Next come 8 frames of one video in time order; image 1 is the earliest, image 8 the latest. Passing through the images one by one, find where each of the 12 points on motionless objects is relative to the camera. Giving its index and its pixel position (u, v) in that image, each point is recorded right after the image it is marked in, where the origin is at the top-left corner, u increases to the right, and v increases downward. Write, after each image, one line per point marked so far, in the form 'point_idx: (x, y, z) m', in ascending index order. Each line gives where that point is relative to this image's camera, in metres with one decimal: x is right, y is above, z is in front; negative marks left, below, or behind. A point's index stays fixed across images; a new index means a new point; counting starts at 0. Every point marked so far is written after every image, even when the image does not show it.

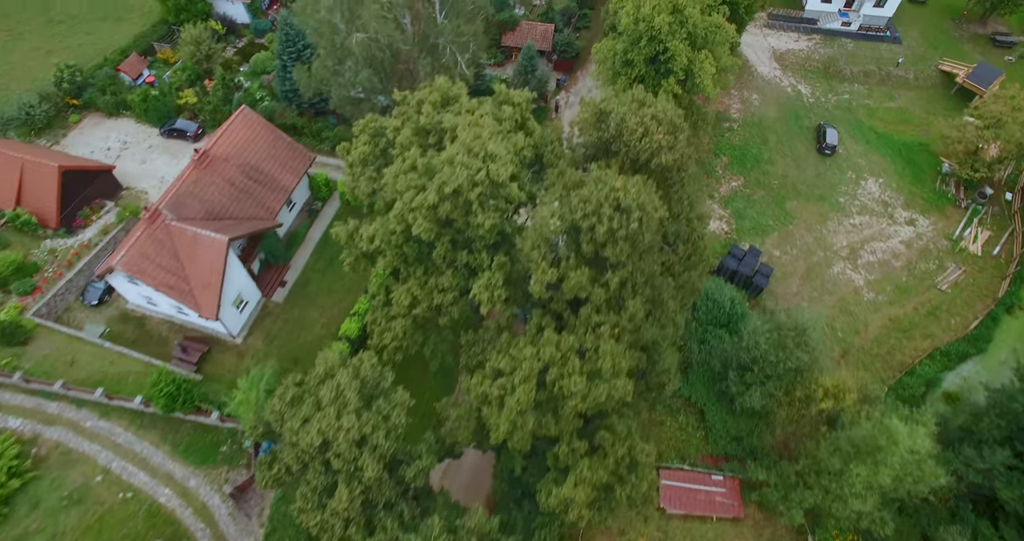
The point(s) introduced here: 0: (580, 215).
0: (+3.1, +2.5, +19.7) m
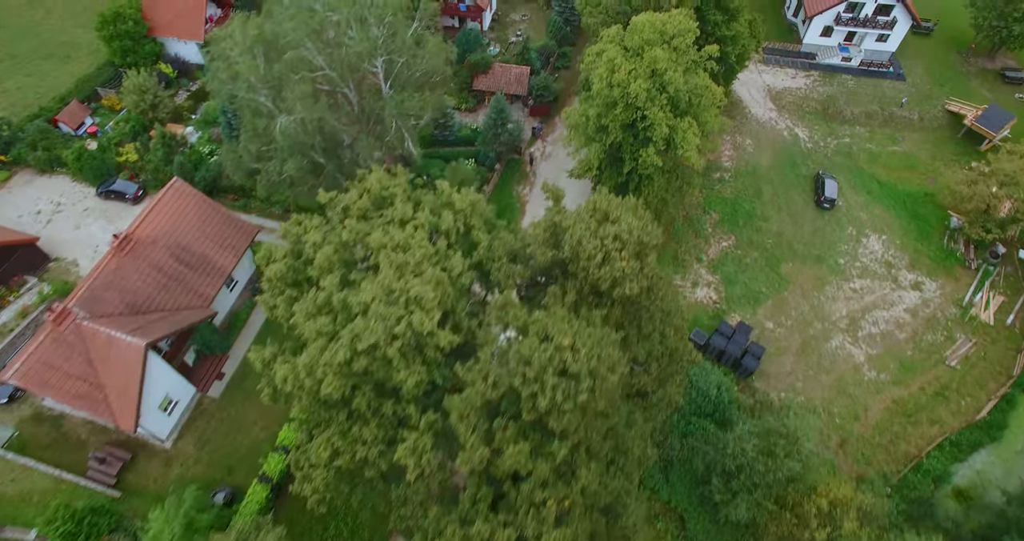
0: (+0.3, -4.1, +16.3) m
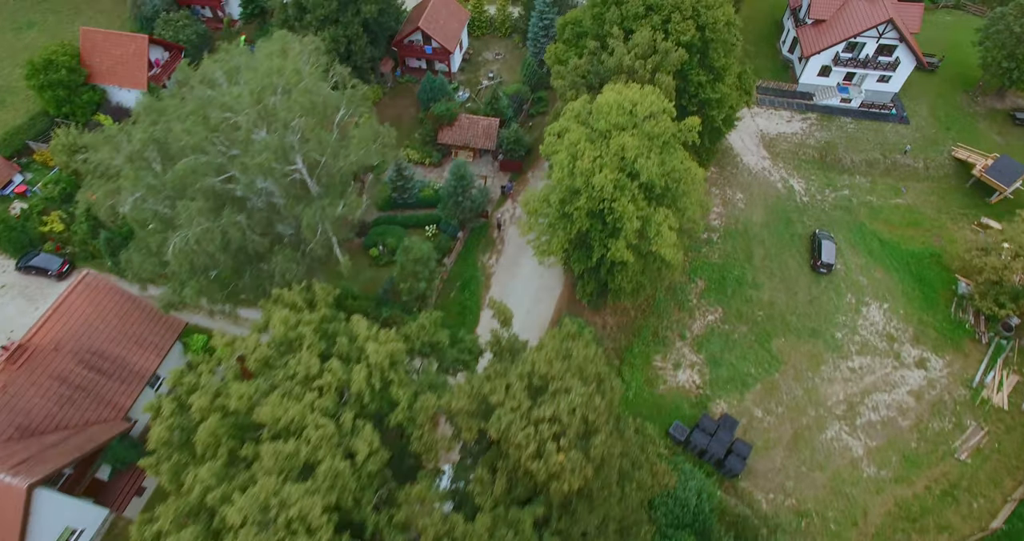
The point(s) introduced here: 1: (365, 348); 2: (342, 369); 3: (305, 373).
0: (-2.7, -10.8, +12.8) m
1: (-6.2, -3.3, +18.1) m
2: (-7.0, -4.0, +17.8) m
3: (-8.5, -4.2, +17.5) m
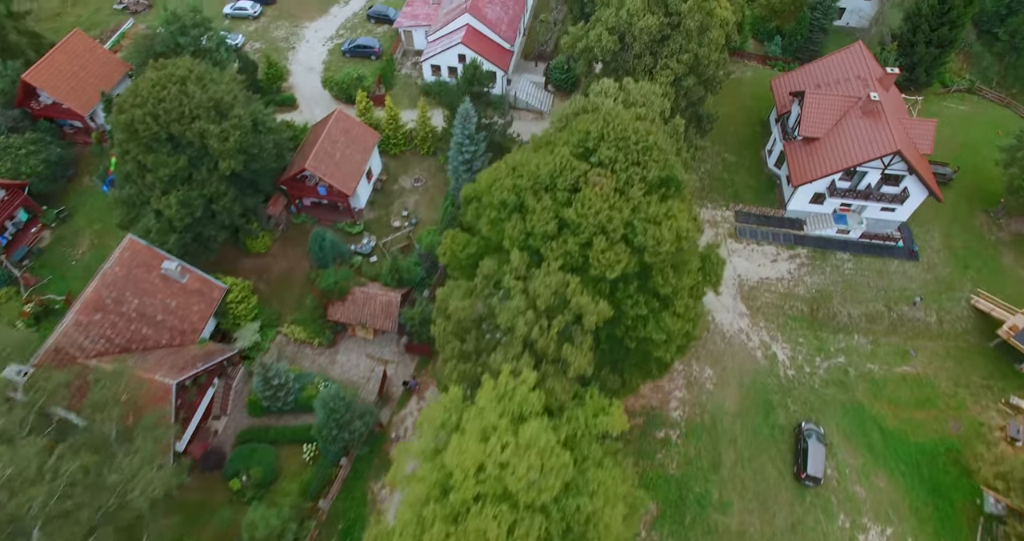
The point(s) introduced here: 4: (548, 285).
0: (-9.7, -27.2, +5.1) m
1: (-13.2, -19.5, +10.2) m
2: (-14.0, -20.3, +9.9) m
3: (-15.5, -20.4, +9.7) m
4: (+1.6, -0.7, +19.8) m
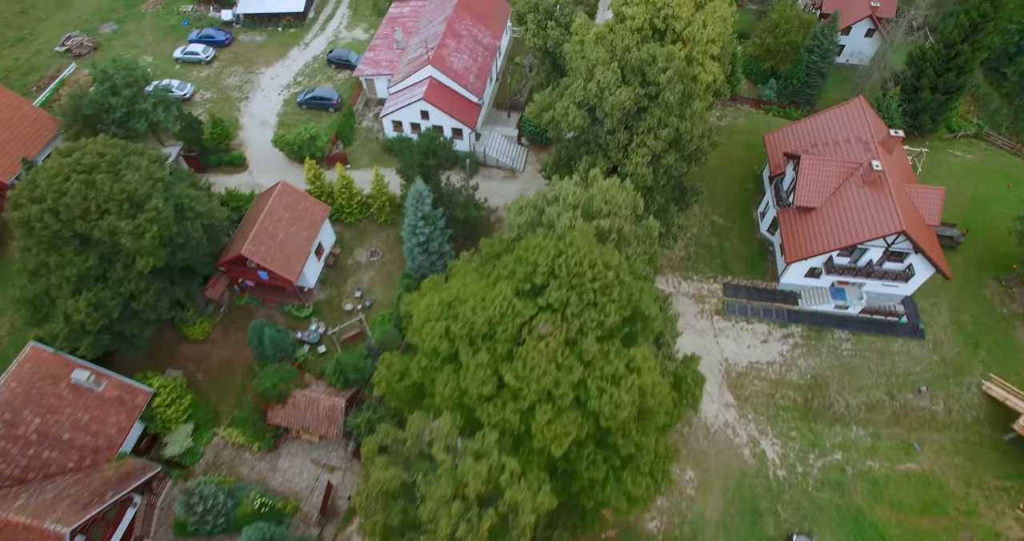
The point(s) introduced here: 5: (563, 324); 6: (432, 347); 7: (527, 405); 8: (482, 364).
0: (-12.6, -34.2, +2.1) m
1: (-16.1, -26.5, +7.1) m
2: (-16.9, -27.3, +6.9) m
3: (-18.3, -27.5, +6.6) m
4: (-1.2, -7.6, +16.4) m
5: (+2.1, -2.2, +18.0) m
6: (-3.5, -3.3, +18.8) m
7: (+0.7, -5.3, +17.2) m
8: (-1.2, -3.8, +17.7) m
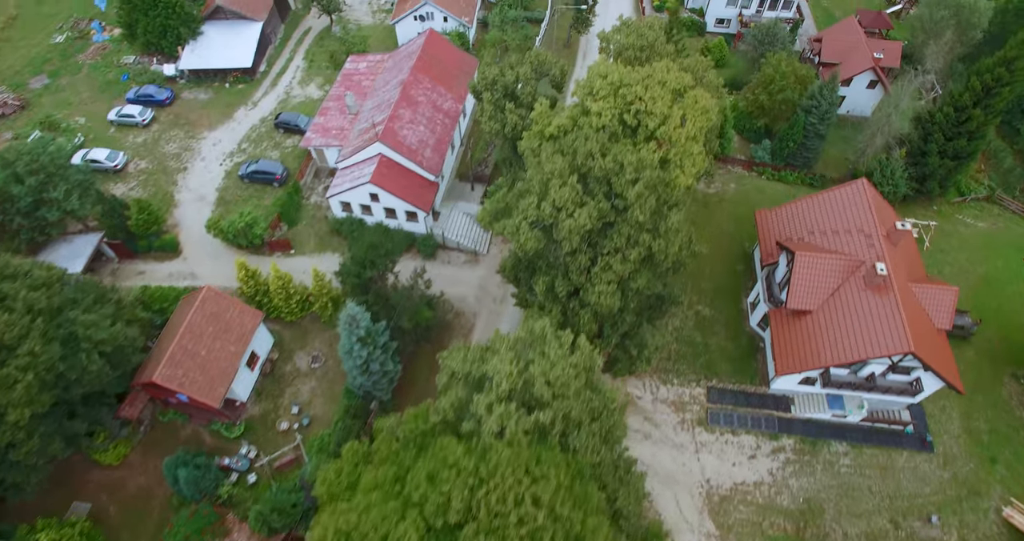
0: (-15.8, -42.6, -1.2) m
1: (-19.2, -34.8, +3.8) m
2: (-20.1, -35.6, +3.5) m
3: (-21.5, -35.8, +3.3) m
4: (-4.4, -15.7, +12.8) m
5: (-1.0, -10.3, +14.3) m
6: (-6.7, -11.5, +15.1) m
7: (-2.5, -13.4, +13.5) m
8: (-4.4, -12.0, +14.0) m
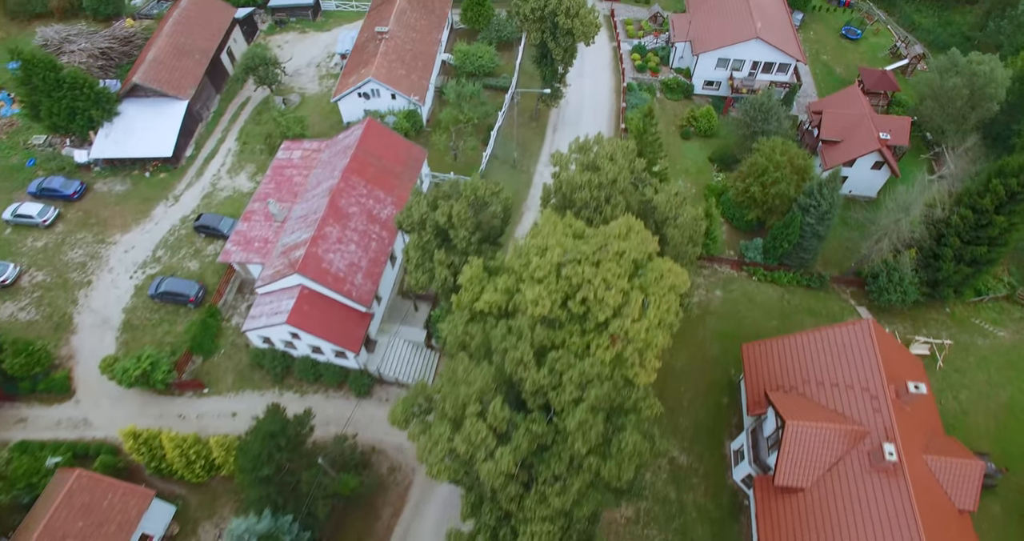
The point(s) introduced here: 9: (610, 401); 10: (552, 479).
0: (-19.7, -53.2, -5.2) m
1: (-23.1, -45.4, -0.3) m
2: (-23.9, -46.2, -0.5) m
3: (-25.4, -46.4, -0.7) m
4: (-8.3, -26.1, +8.3) m
5: (-4.9, -20.7, +9.7) m
6: (-10.5, -21.8, +10.6) m
7: (-6.4, -23.8, +9.0) m
8: (-8.3, -22.3, +9.5) m
9: (+4.3, -5.6, +19.2) m
10: (+1.8, -9.0, +19.0) m
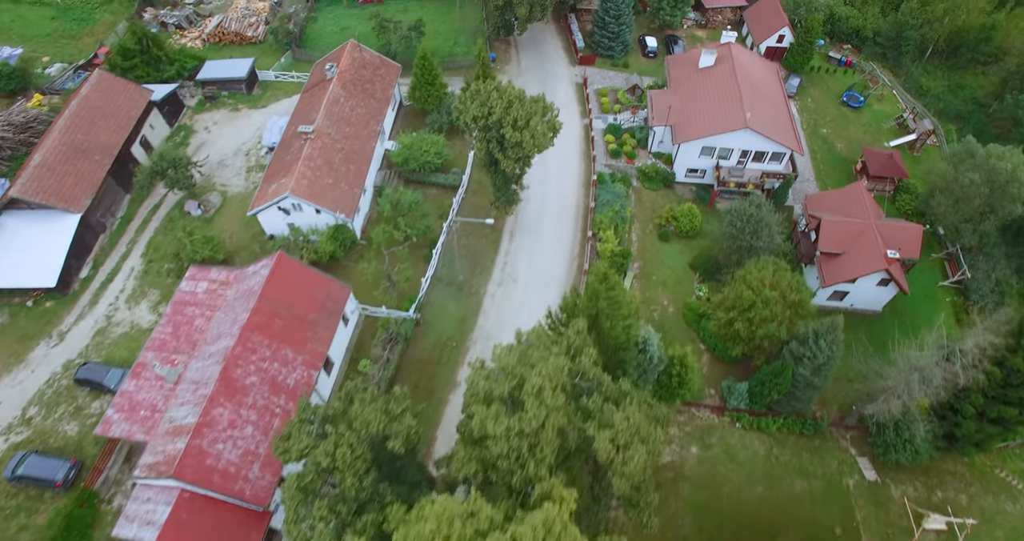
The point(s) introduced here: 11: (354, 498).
0: (-23.9, -64.7, -9.5) m
1: (-27.4, -56.9, -4.8) m
2: (-28.2, -57.7, -5.0) m
3: (-29.6, -57.8, -5.2) m
4: (-12.5, -37.4, +3.5) m
5: (-9.2, -32.0, +4.8) m
6: (-14.8, -33.1, +5.7) m
7: (-10.6, -35.1, +4.2) m
8: (-12.5, -33.6, +4.6) m
9: (+0.1, -16.7, +14.0) m
10: (-2.4, -20.2, +13.9) m
11: (-7.0, -10.0, +19.0) m
